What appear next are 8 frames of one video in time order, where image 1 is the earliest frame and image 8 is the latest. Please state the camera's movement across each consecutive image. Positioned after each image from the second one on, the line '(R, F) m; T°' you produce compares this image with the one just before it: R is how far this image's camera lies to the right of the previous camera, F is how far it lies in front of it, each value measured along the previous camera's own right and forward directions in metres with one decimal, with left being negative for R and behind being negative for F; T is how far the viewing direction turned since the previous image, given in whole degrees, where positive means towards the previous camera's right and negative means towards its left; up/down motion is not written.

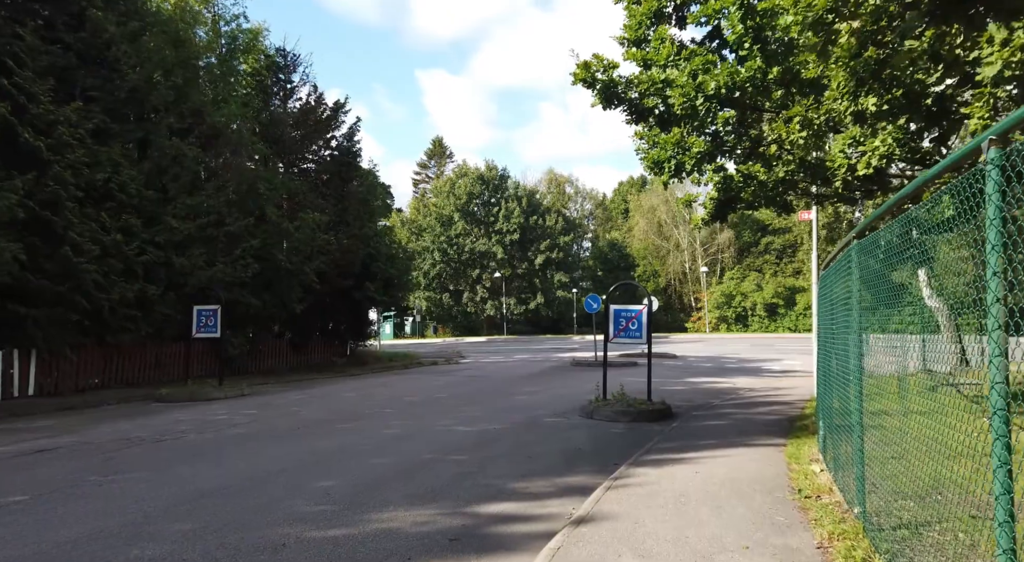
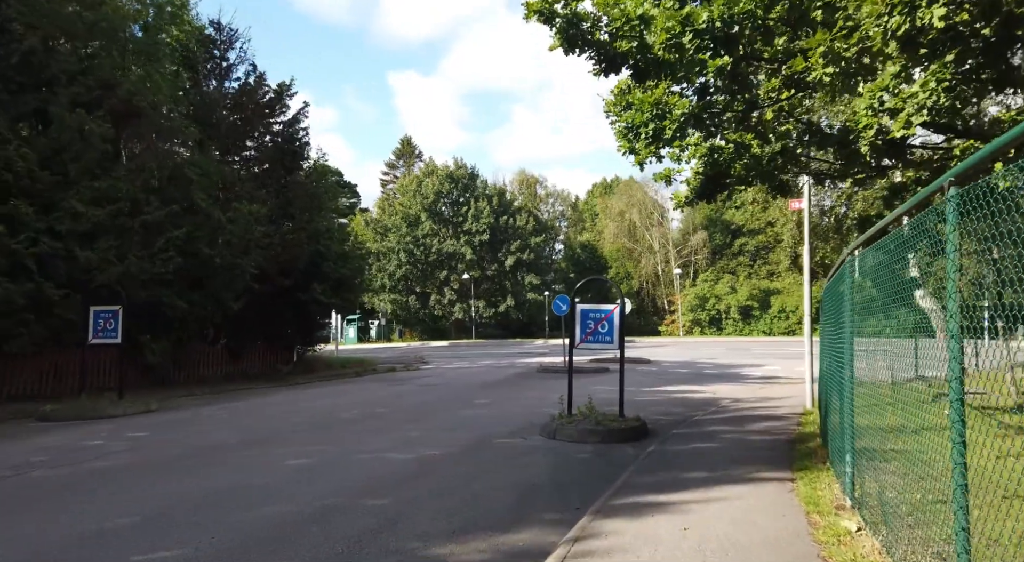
(+0.3, +2.0) m; +2°
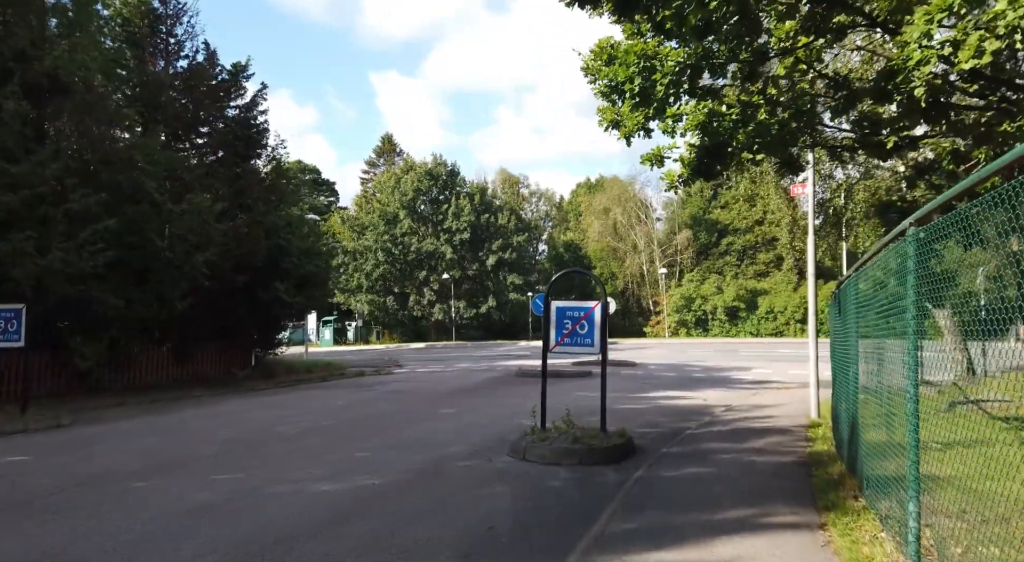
(+0.2, +1.7) m; +1°
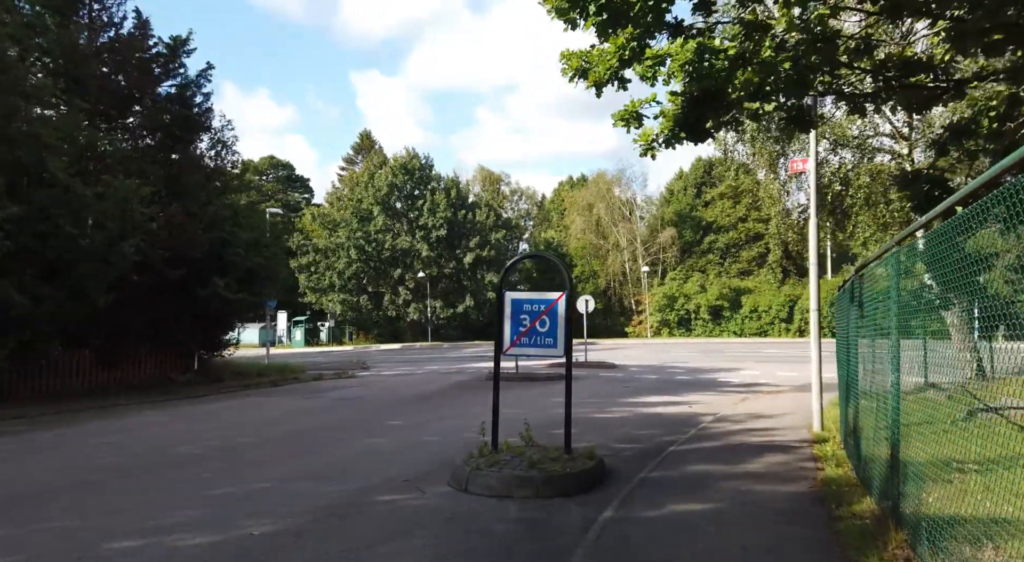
(+0.4, +1.9) m; +1°
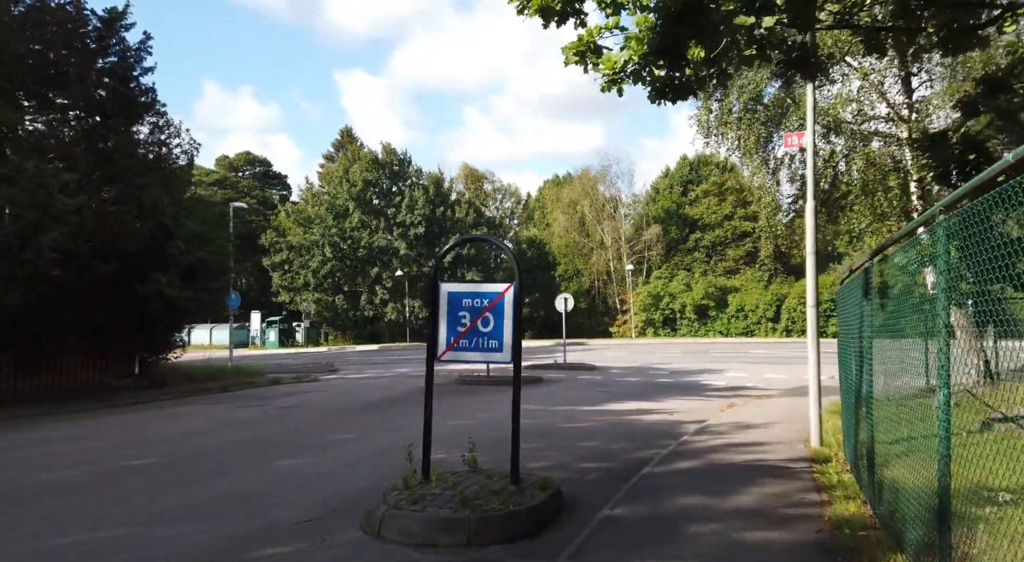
(+0.4, +1.6) m; +1°
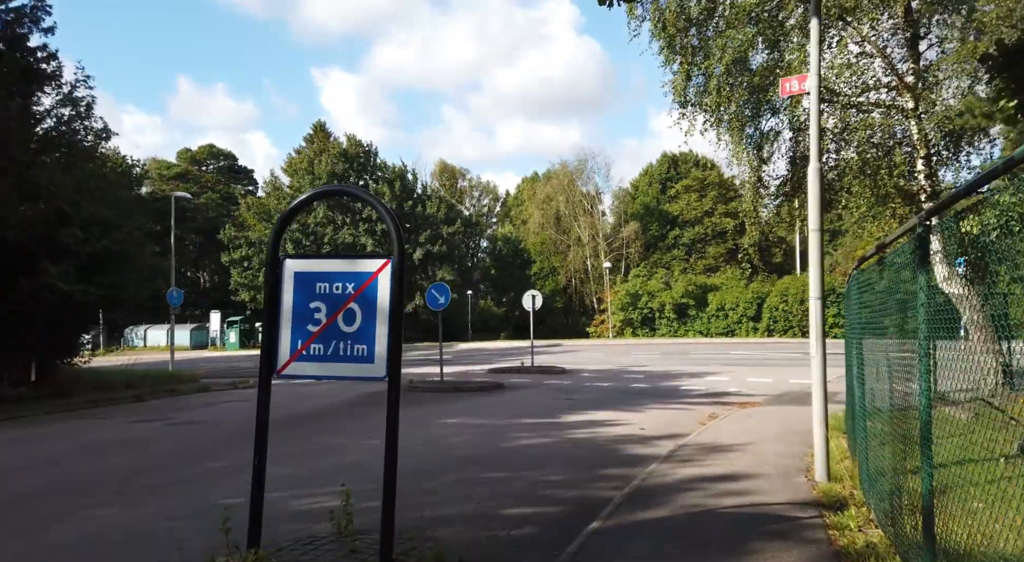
(+0.5, +2.3) m; +1°
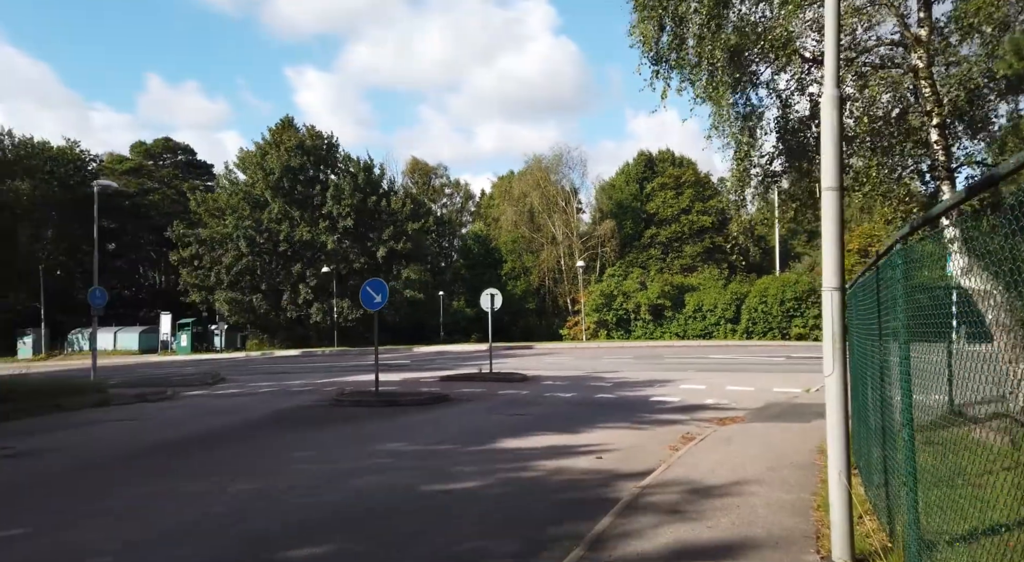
(+0.6, +2.6) m; +1°
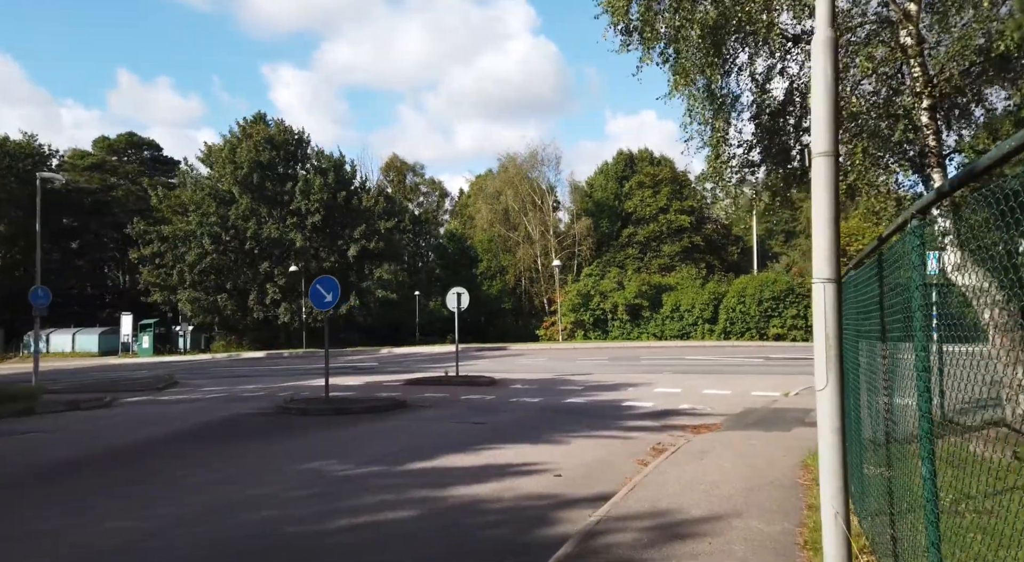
(+0.3, +1.2) m; +1°
